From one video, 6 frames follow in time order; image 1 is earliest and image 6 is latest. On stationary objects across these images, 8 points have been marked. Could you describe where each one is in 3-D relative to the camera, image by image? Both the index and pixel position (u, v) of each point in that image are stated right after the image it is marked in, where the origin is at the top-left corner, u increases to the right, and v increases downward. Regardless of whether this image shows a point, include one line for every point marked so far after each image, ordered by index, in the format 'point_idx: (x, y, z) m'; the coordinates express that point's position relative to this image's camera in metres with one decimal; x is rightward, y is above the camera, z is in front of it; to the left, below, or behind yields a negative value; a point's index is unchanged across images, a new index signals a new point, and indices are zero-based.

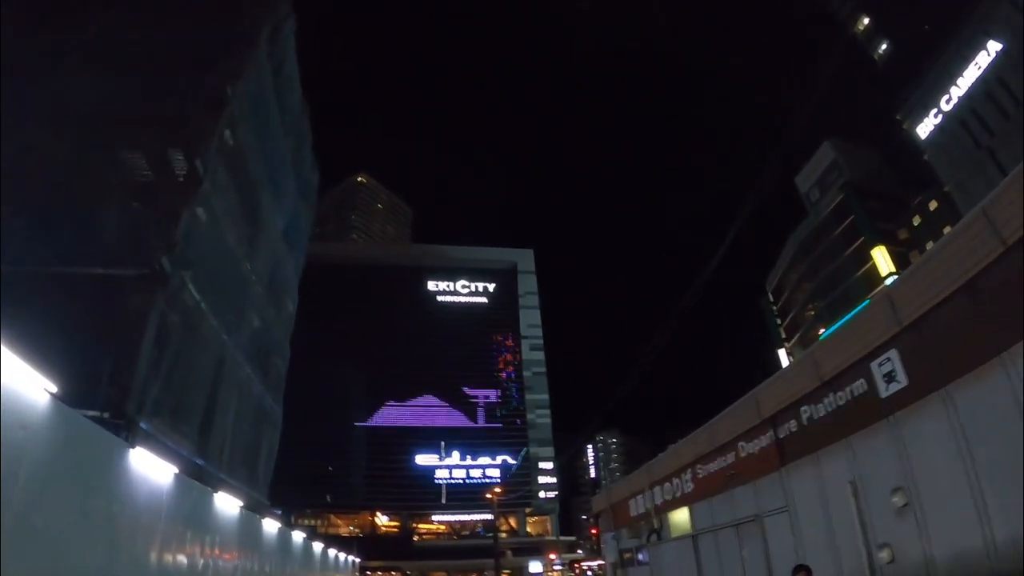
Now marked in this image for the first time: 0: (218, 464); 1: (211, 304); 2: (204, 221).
0: (-6.7, -4.0, +13.9) m
1: (-7.1, -0.4, +14.5) m
2: (-7.2, +1.6, +14.2) m
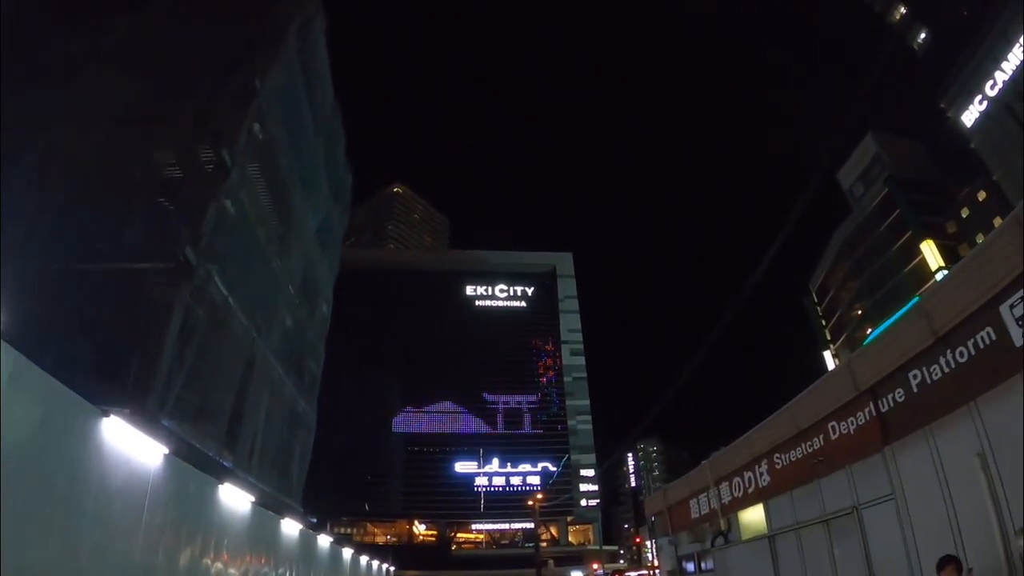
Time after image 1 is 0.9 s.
0: (-5.8, -3.9, +13.4) m
1: (-6.2, -0.4, +14.1) m
2: (-6.4, +1.7, +13.9) m
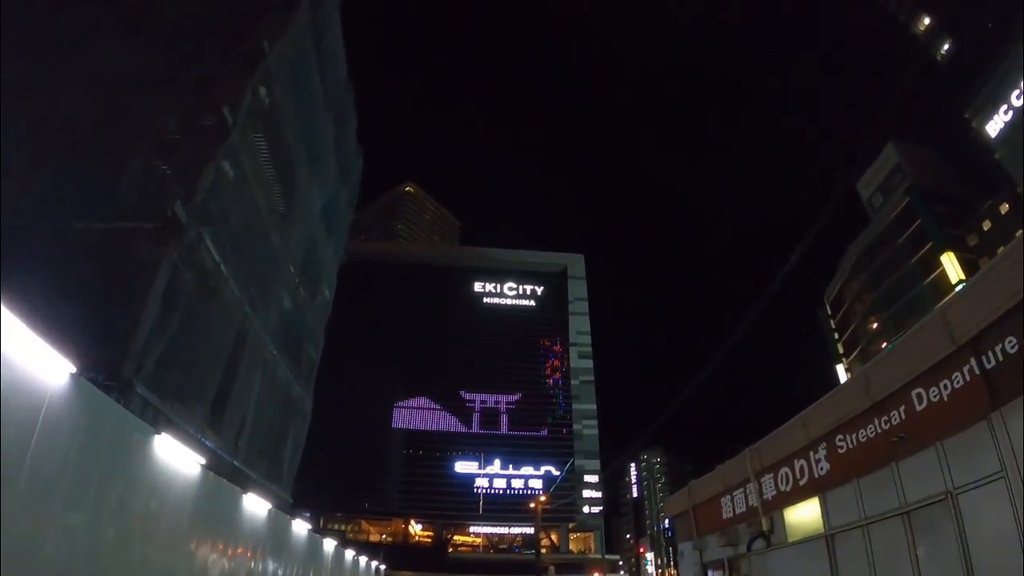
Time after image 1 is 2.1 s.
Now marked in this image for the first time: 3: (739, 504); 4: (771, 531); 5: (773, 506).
0: (-5.7, -3.3, +12.6) m
1: (-6.0, +0.3, +13.3) m
2: (-6.1, +2.3, +13.1) m
3: (+2.2, -2.1, +6.0) m
4: (+2.3, -2.1, +5.4) m
5: (+2.3, -1.9, +5.4) m
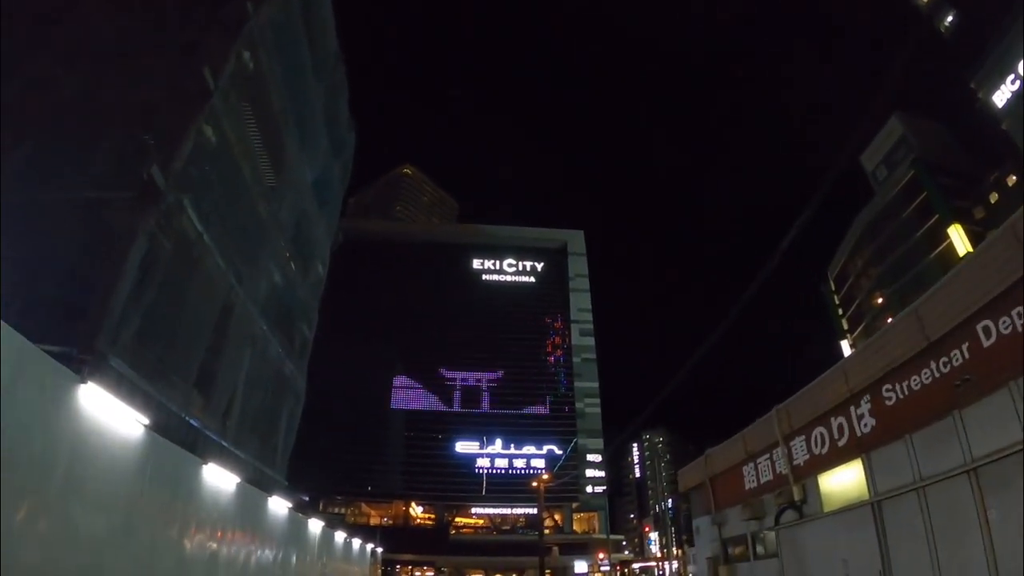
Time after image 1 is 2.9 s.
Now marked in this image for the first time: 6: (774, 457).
0: (-5.7, -2.7, +12.0) m
1: (-6.0, +0.8, +12.7) m
2: (-6.1, +2.8, +12.4) m
3: (+2.2, -1.6, +5.4) m
4: (+2.3, -1.7, +4.8) m
5: (+2.3, -1.4, +4.8) m
6: (+2.3, -1.5, +5.3) m
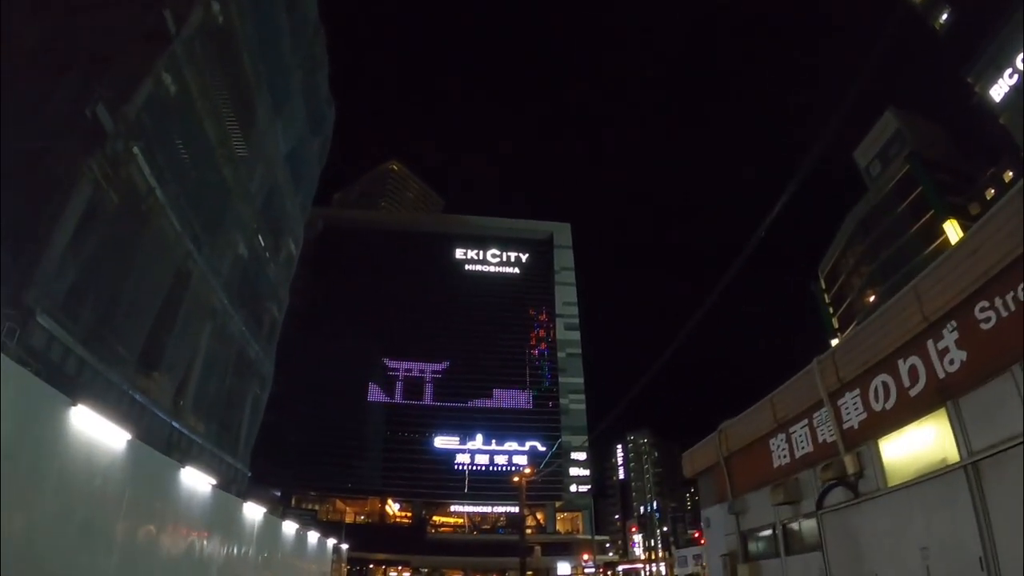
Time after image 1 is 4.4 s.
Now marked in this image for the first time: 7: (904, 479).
0: (-6.0, -2.1, +10.8) m
1: (-6.3, +1.4, +11.5) m
2: (-6.3, +3.5, +11.3) m
3: (+2.1, -1.1, +4.4) m
4: (+2.2, -1.2, +3.8) m
5: (+2.2, -1.0, +3.8) m
6: (+2.1, -1.0, +4.3) m
7: (+2.2, -1.1, +3.5) m
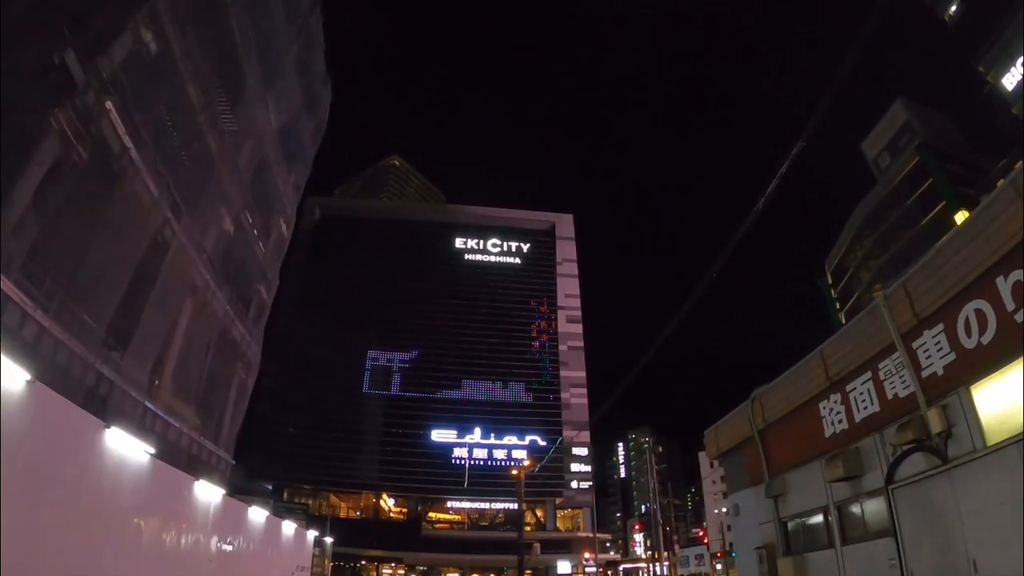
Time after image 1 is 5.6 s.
0: (-6.0, -1.6, +10.1) m
1: (-6.2, +1.9, +10.8) m
2: (-6.3, +3.9, +10.5) m
3: (+2.1, -0.7, +3.6) m
4: (+2.1, -0.8, +3.0) m
5: (+2.1, -0.5, +3.0) m
6: (+2.1, -0.6, +3.5) m
7: (+2.2, -0.7, +2.7) m
